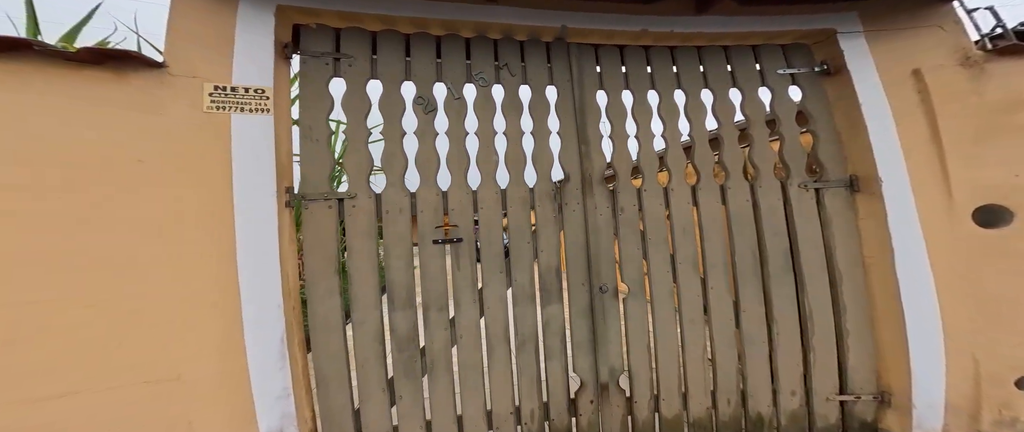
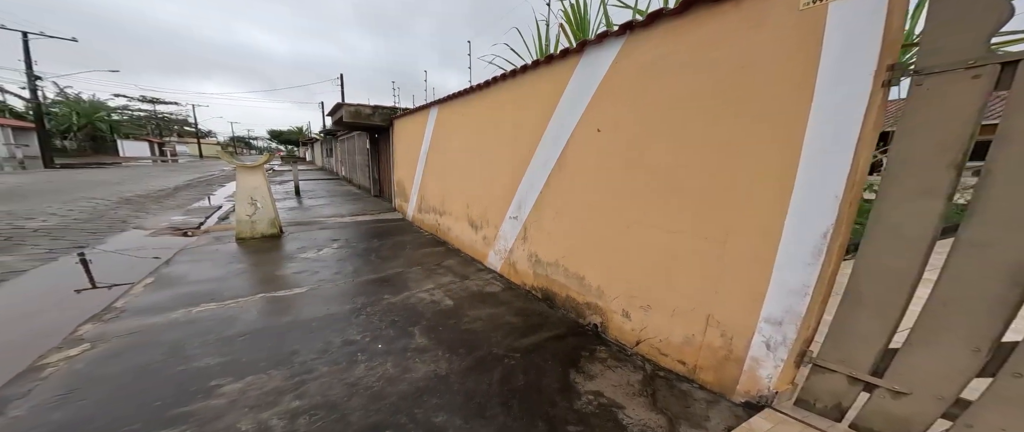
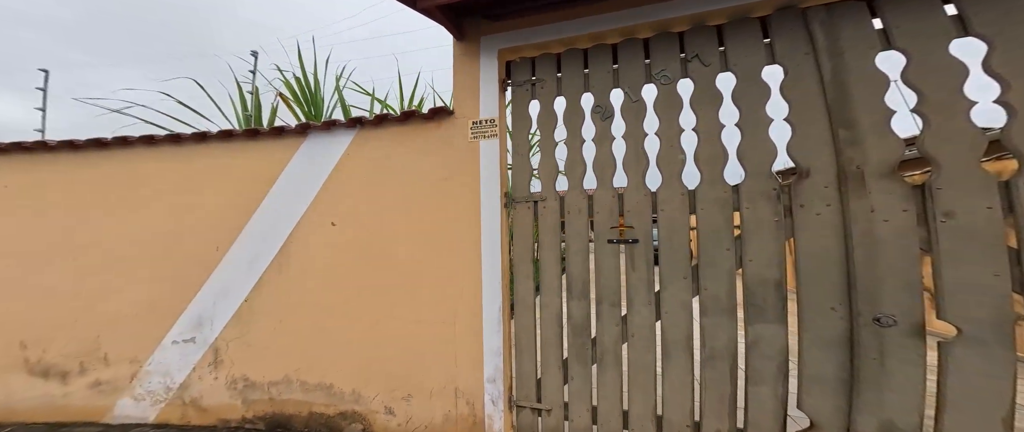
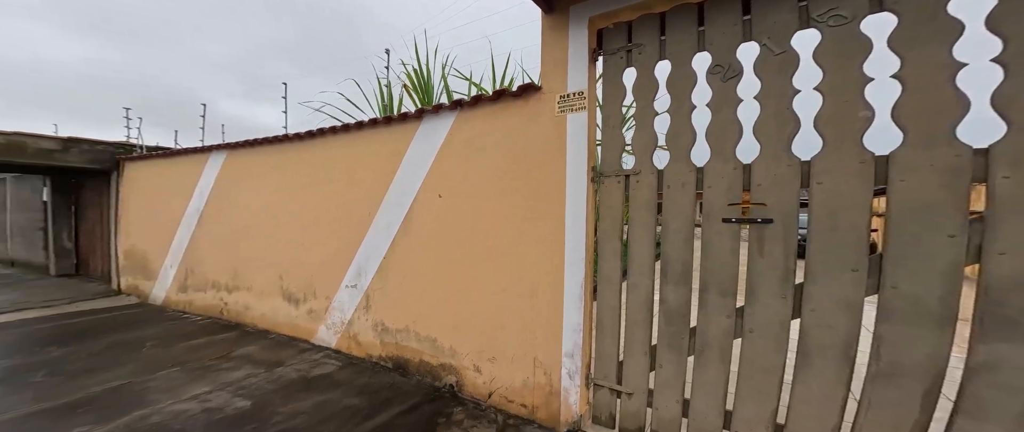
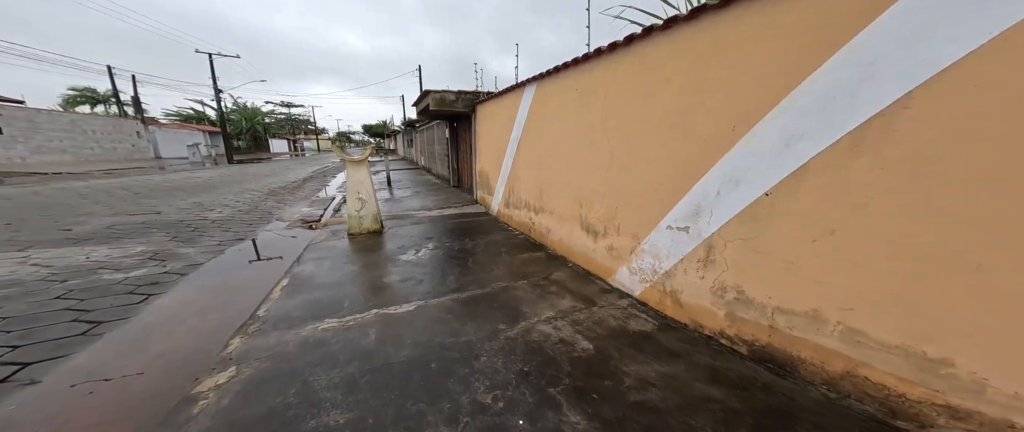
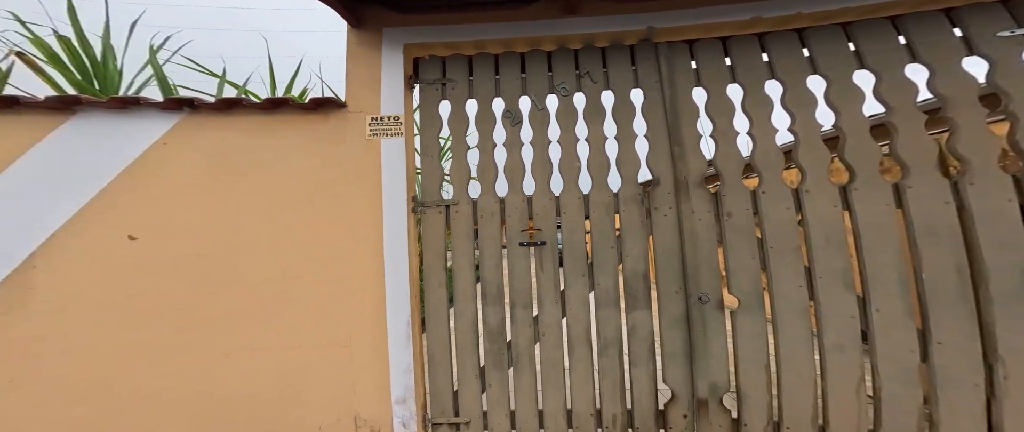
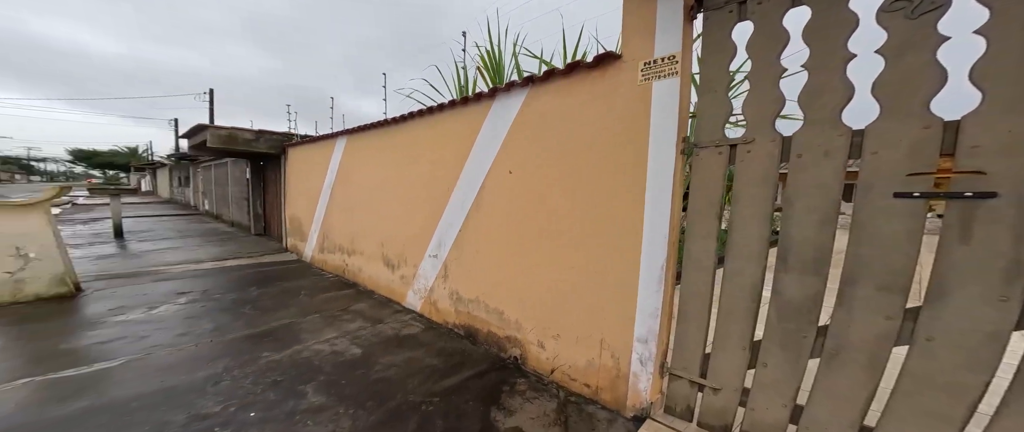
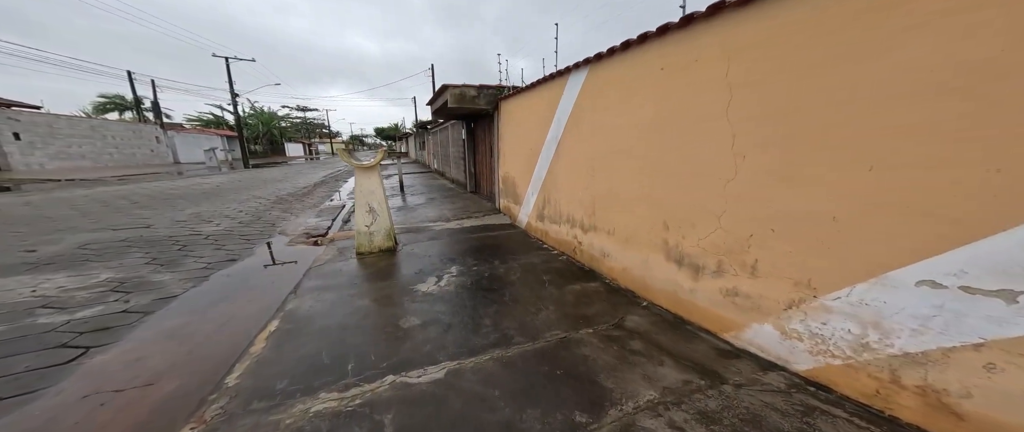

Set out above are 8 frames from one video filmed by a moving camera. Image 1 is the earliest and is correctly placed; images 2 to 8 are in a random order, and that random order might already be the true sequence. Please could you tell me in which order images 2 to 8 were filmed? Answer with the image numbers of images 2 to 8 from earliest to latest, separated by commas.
6, 3, 4, 7, 2, 5, 8
